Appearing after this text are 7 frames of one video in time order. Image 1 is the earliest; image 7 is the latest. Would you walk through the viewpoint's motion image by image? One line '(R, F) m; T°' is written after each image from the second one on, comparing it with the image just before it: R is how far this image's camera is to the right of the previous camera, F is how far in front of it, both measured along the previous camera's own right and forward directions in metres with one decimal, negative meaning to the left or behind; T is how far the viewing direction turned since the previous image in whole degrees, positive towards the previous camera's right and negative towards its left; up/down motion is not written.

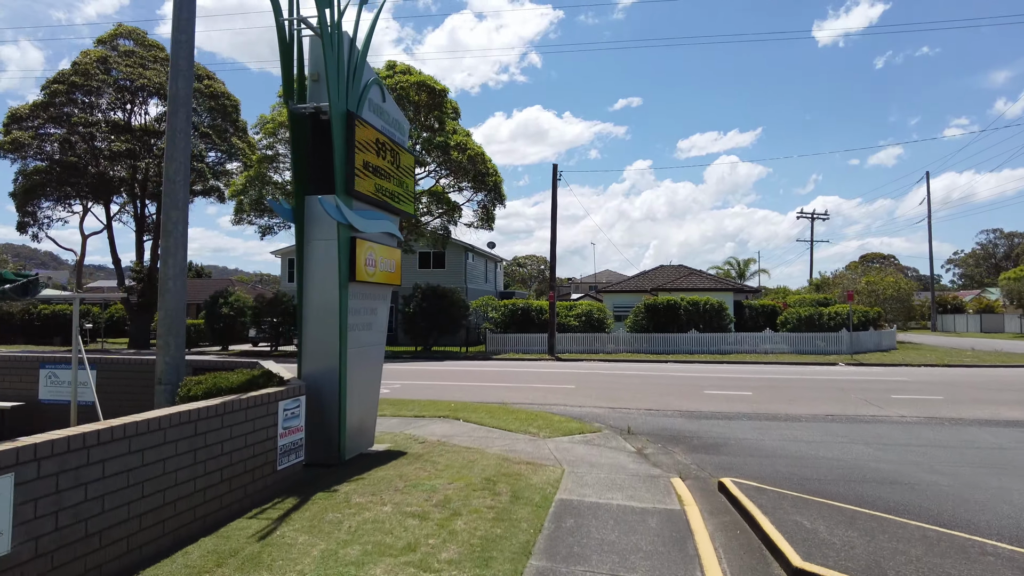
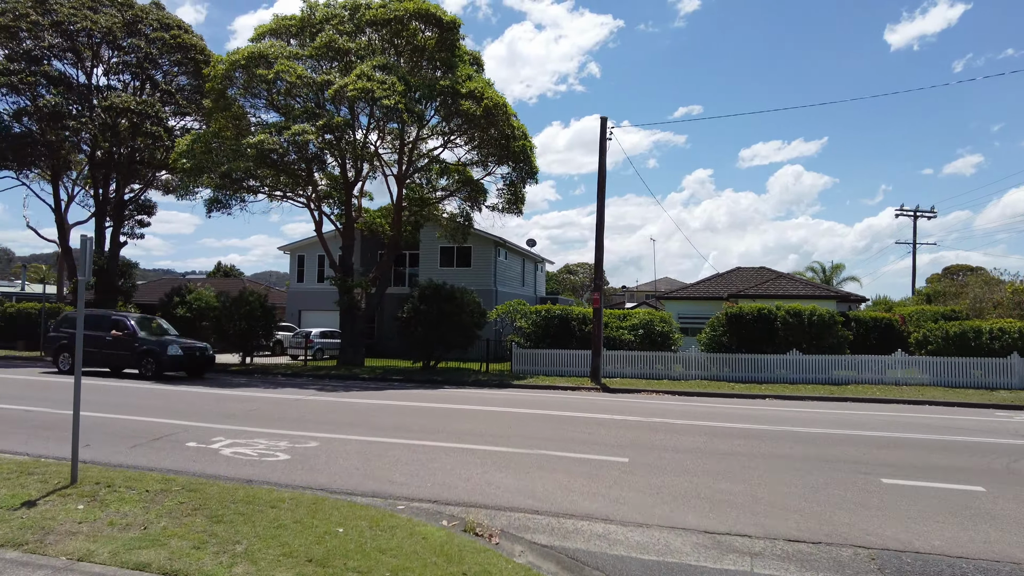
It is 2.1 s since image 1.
(+0.7, +7.2) m; -5°
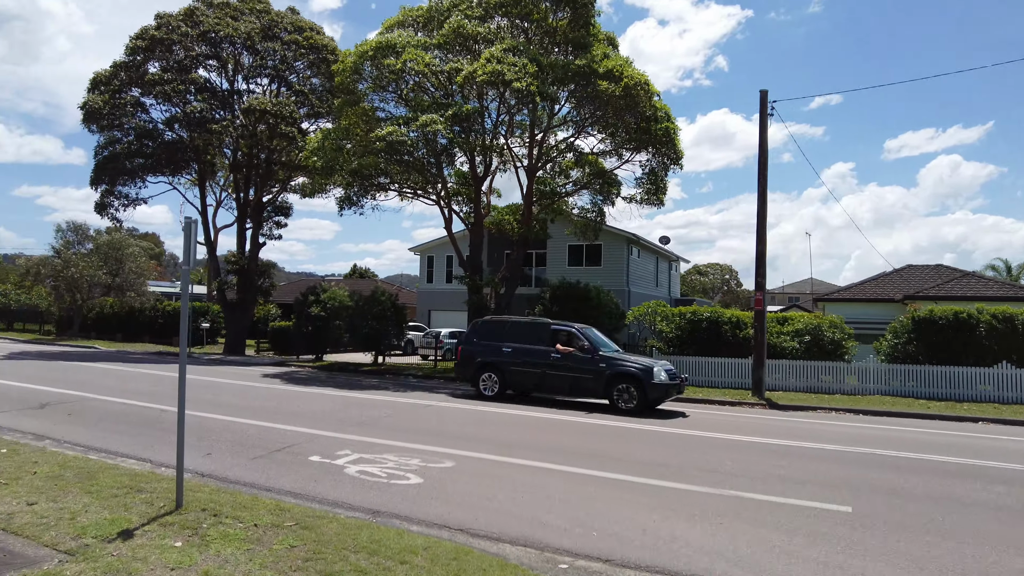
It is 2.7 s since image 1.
(-0.6, +1.6) m; -10°
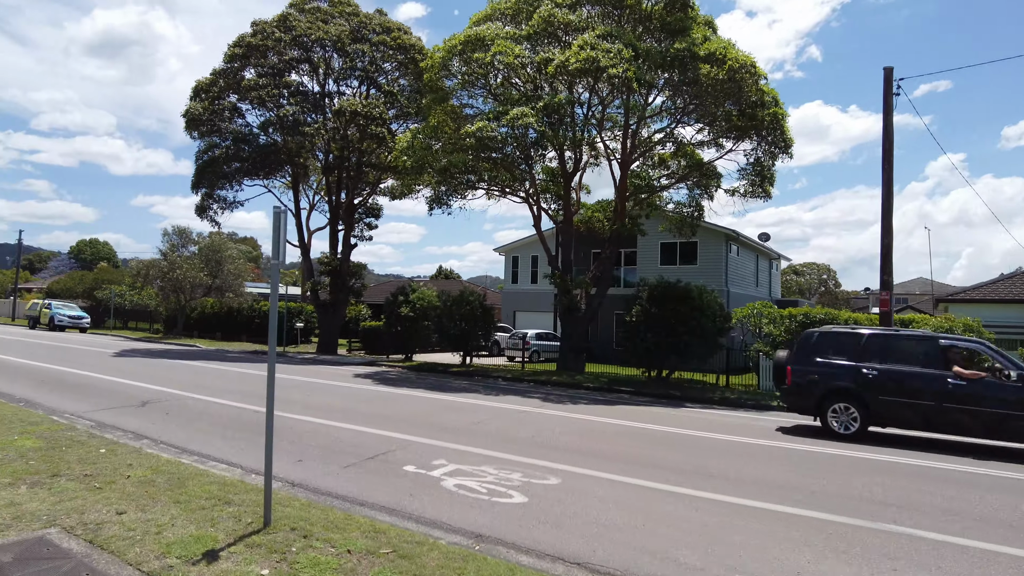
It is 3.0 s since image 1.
(-0.3, +0.8) m; -7°
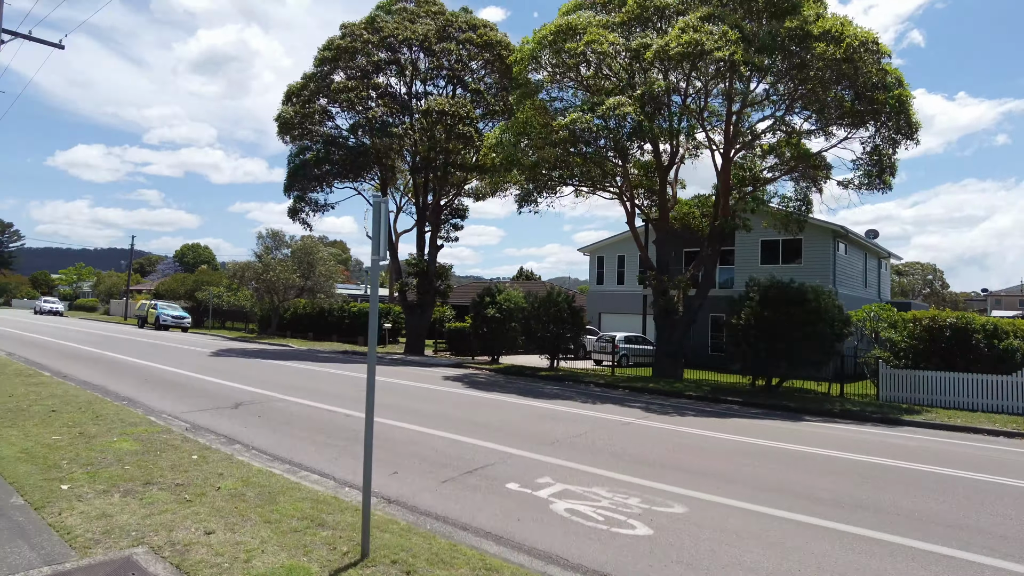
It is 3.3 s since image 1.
(-0.4, +0.8) m; -7°
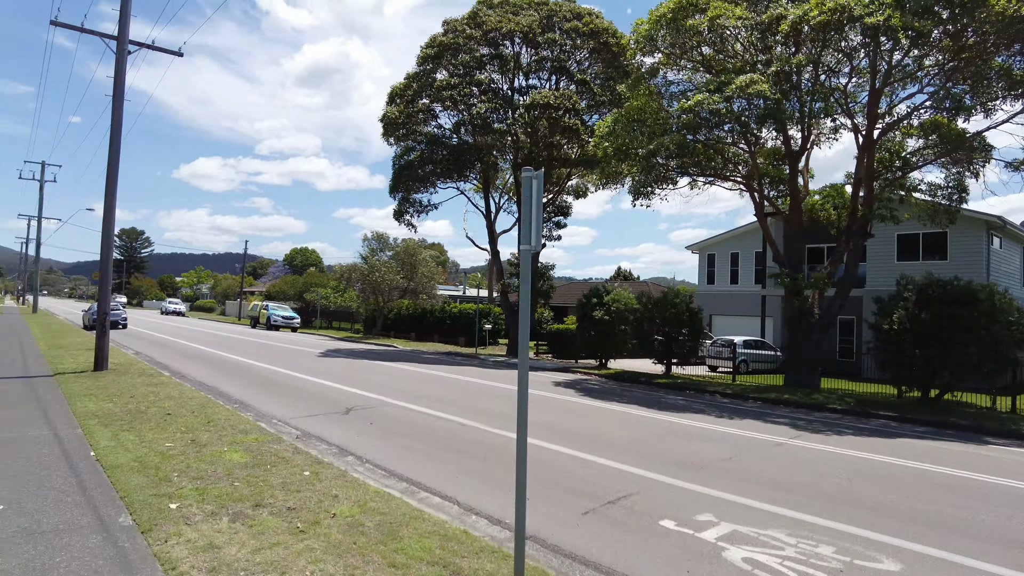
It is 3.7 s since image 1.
(-0.6, +1.1) m; -8°
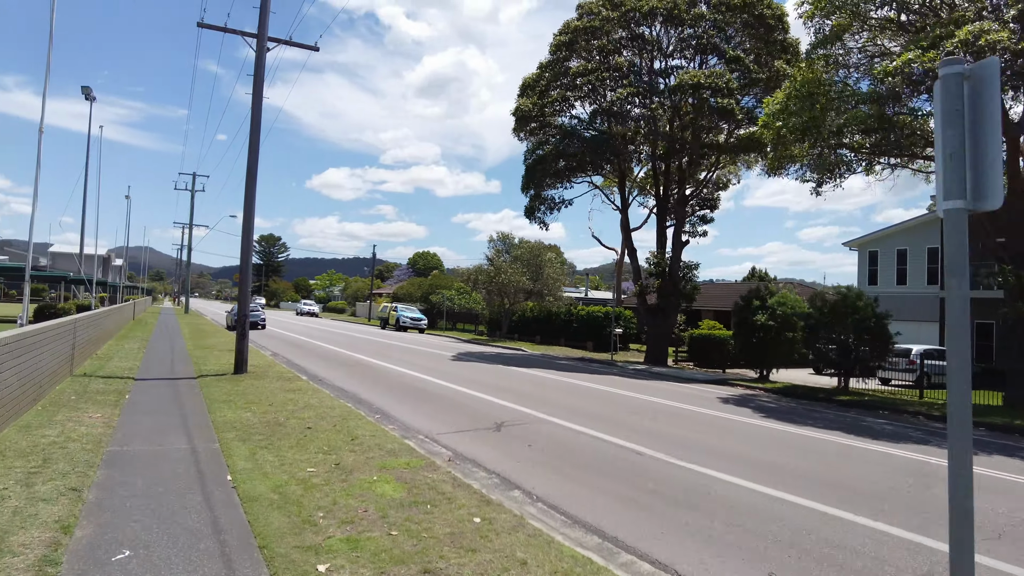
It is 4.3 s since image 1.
(-0.9, +1.6) m; -10°
